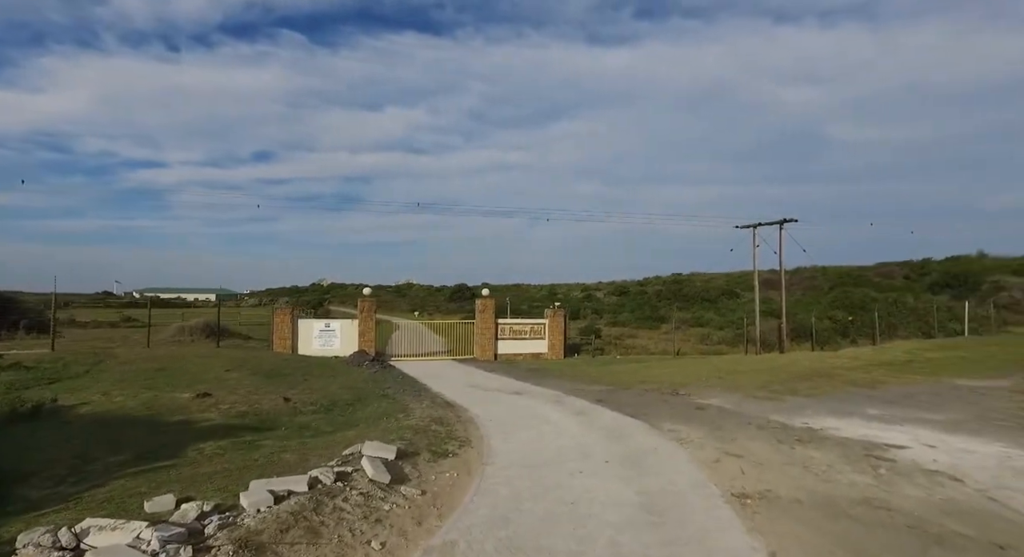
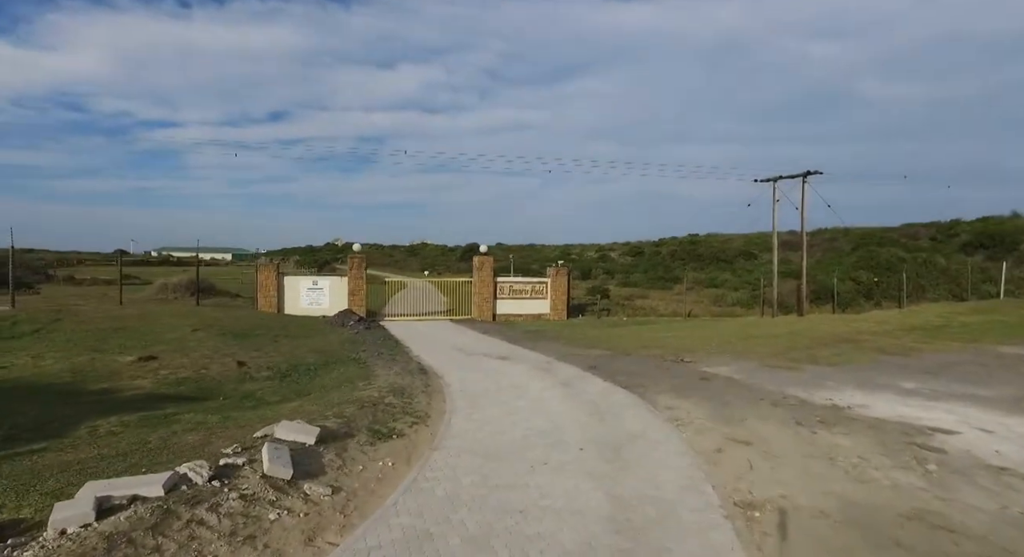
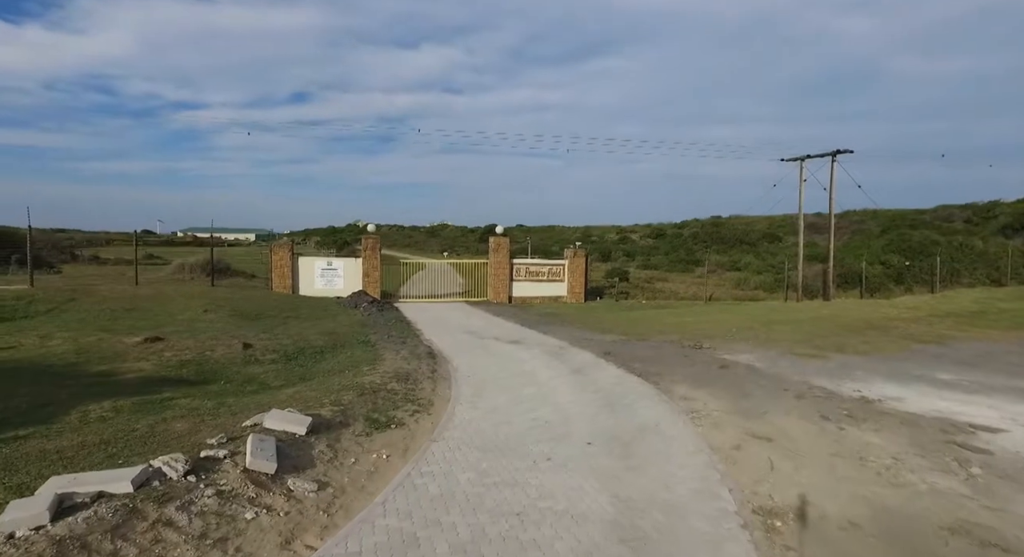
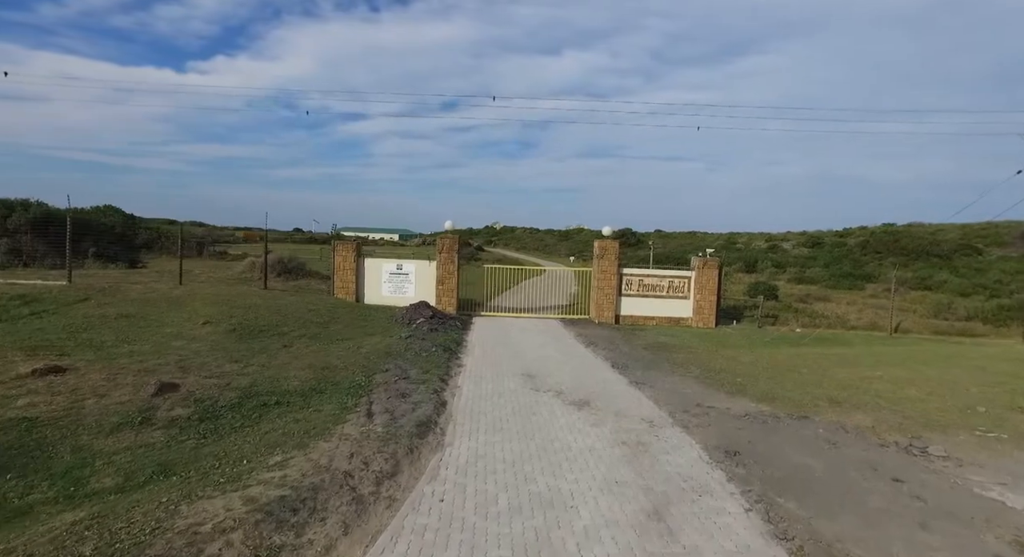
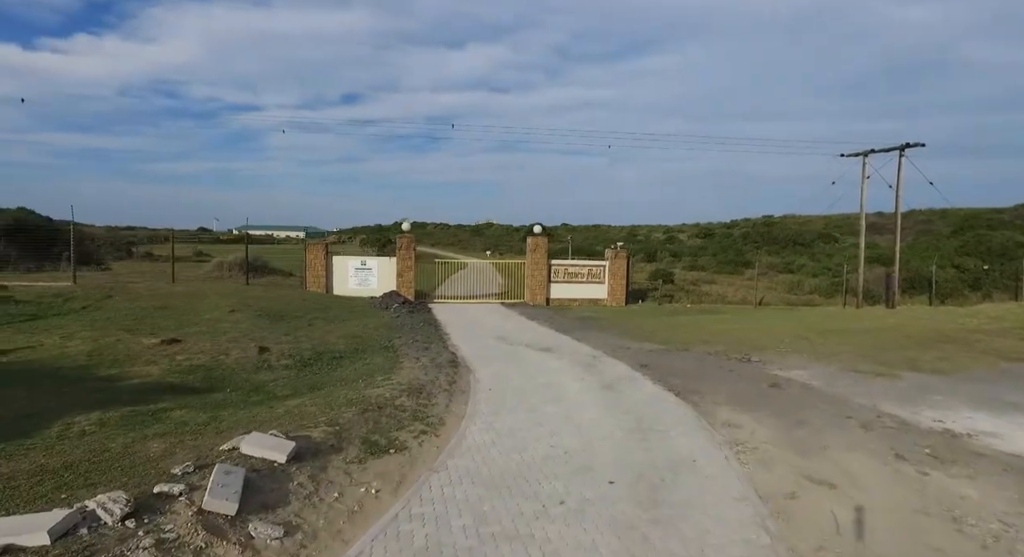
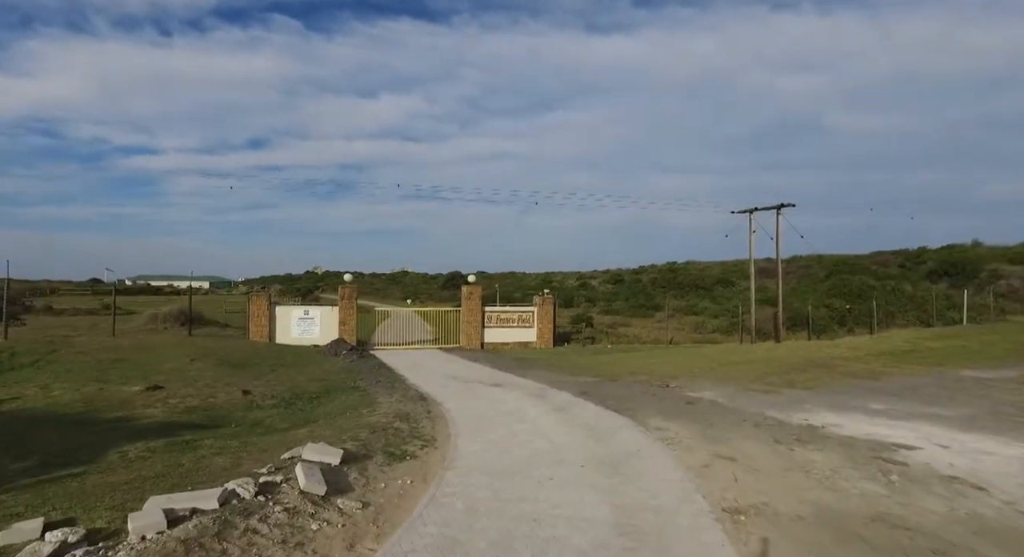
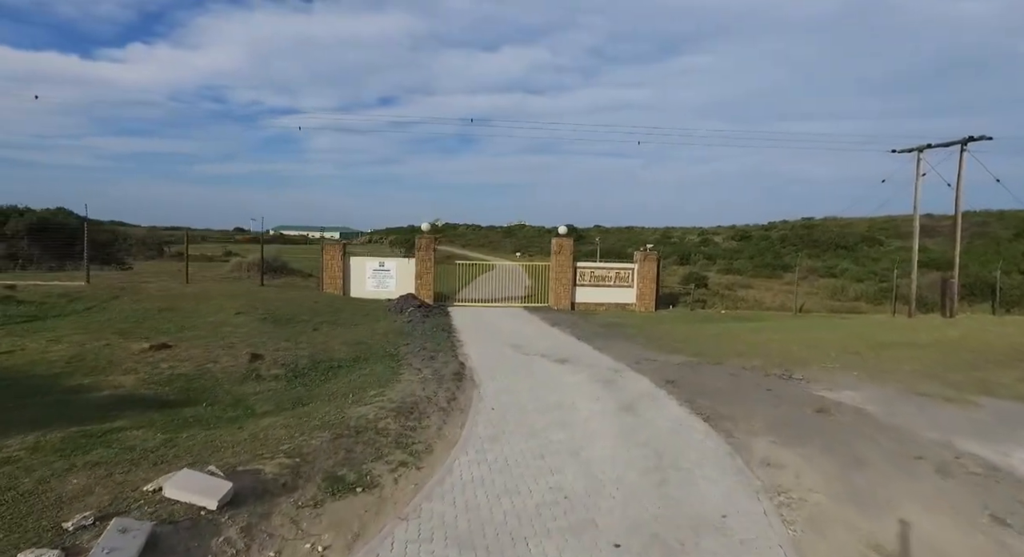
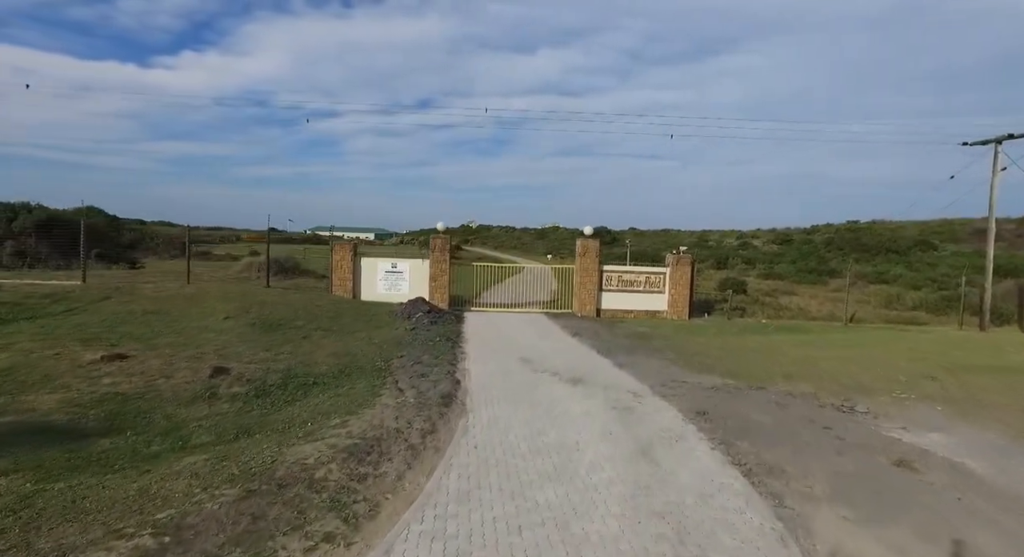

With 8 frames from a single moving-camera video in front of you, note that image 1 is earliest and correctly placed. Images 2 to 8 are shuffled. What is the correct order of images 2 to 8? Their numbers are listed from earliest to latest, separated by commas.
6, 2, 3, 5, 7, 8, 4
